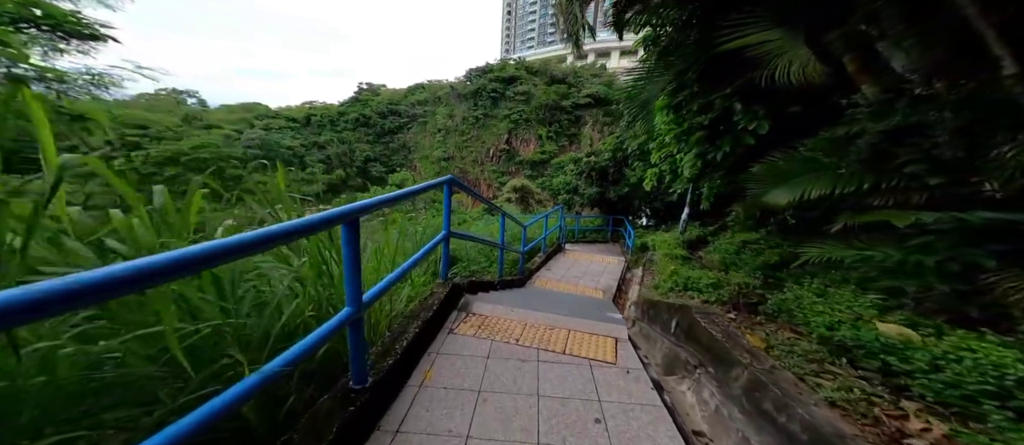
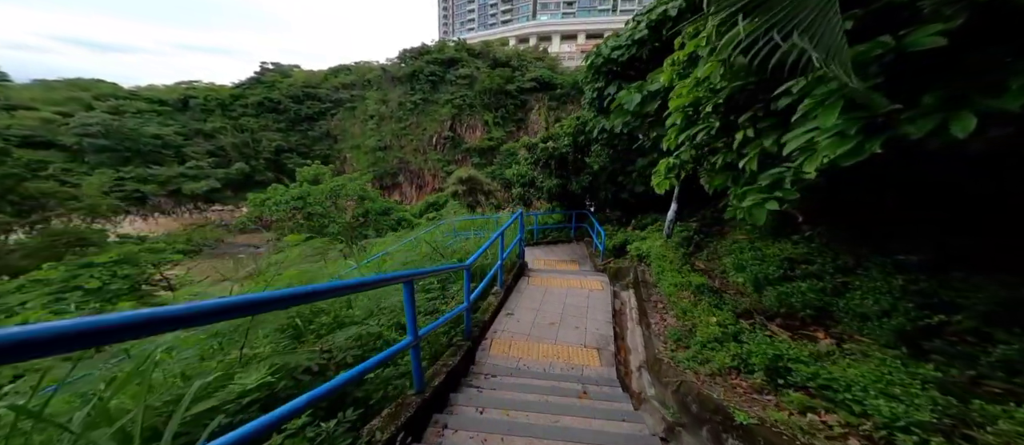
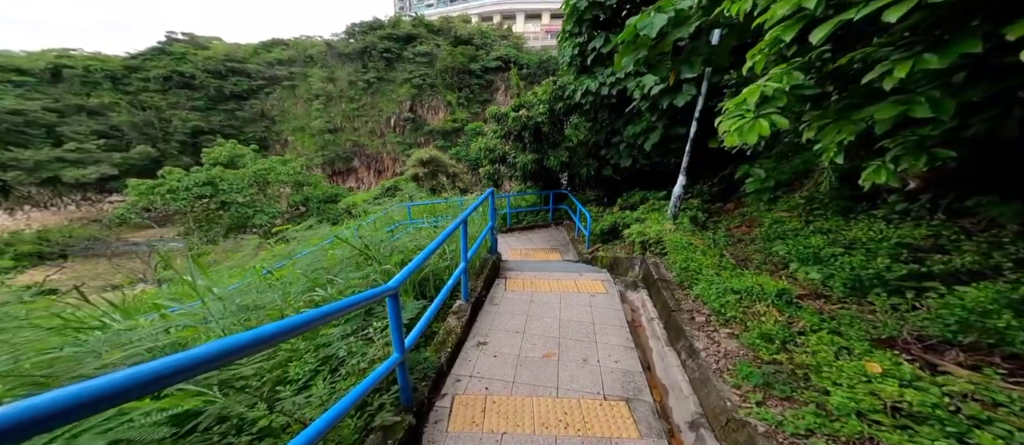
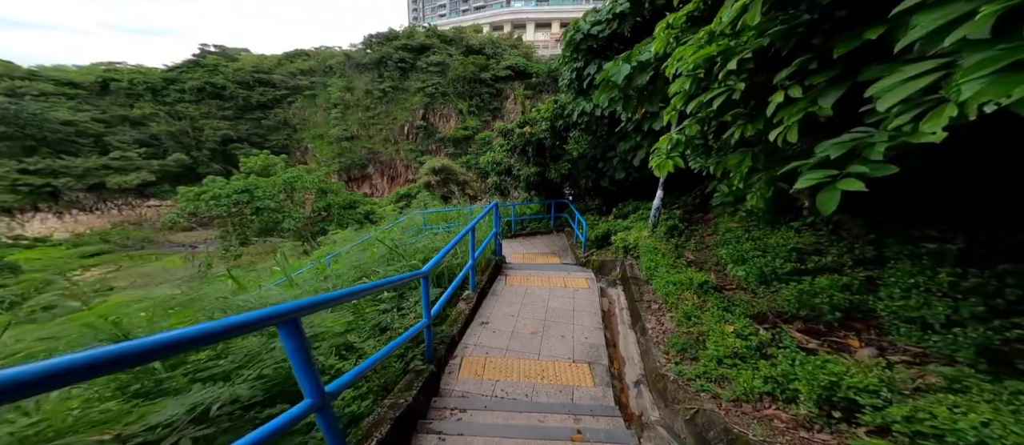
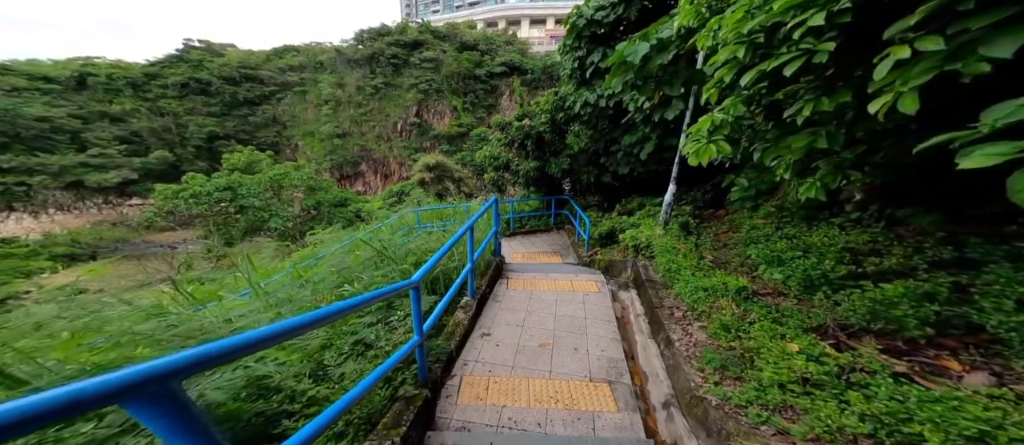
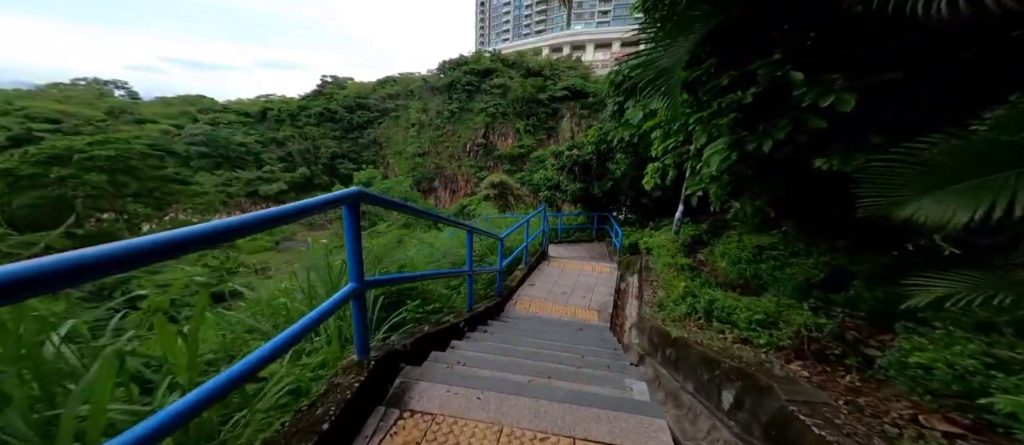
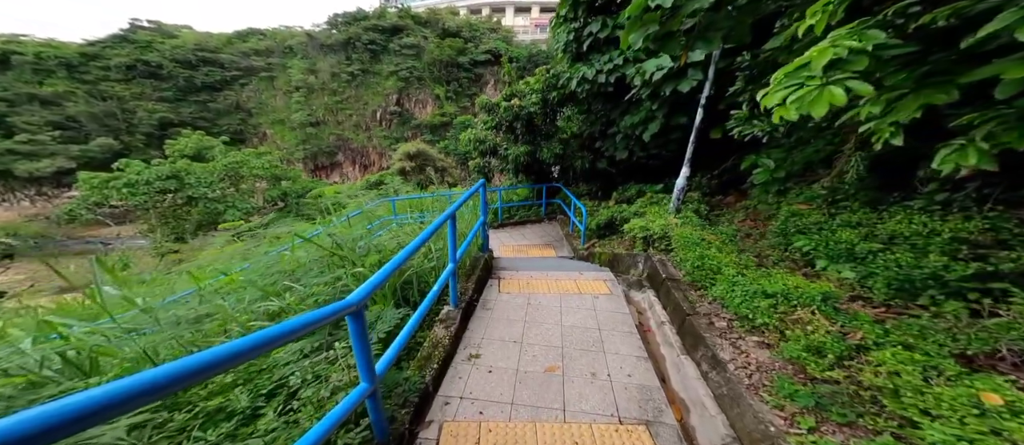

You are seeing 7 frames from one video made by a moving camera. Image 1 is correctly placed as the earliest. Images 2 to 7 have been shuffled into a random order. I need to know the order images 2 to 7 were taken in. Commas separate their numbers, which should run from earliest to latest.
6, 2, 4, 5, 3, 7
